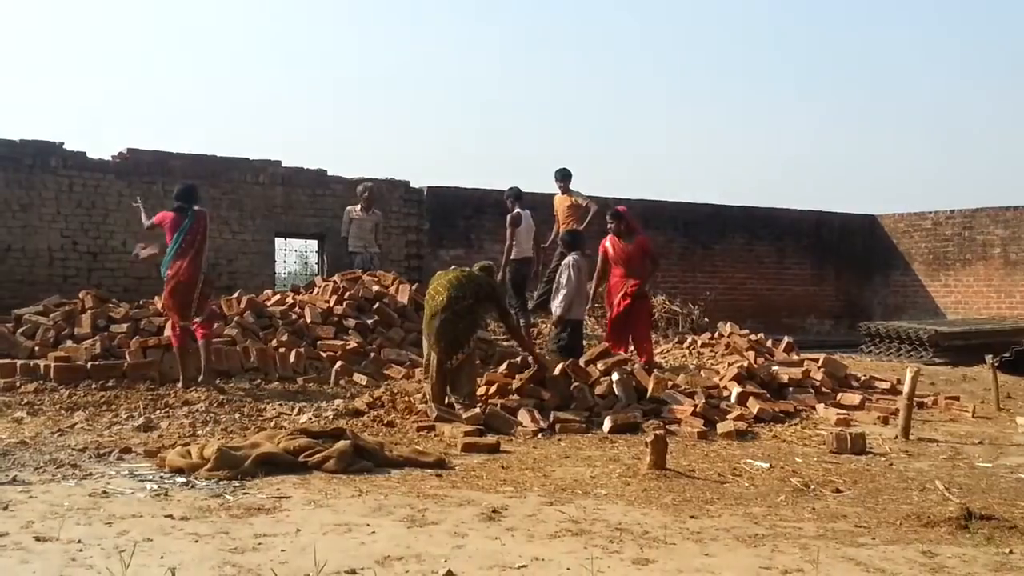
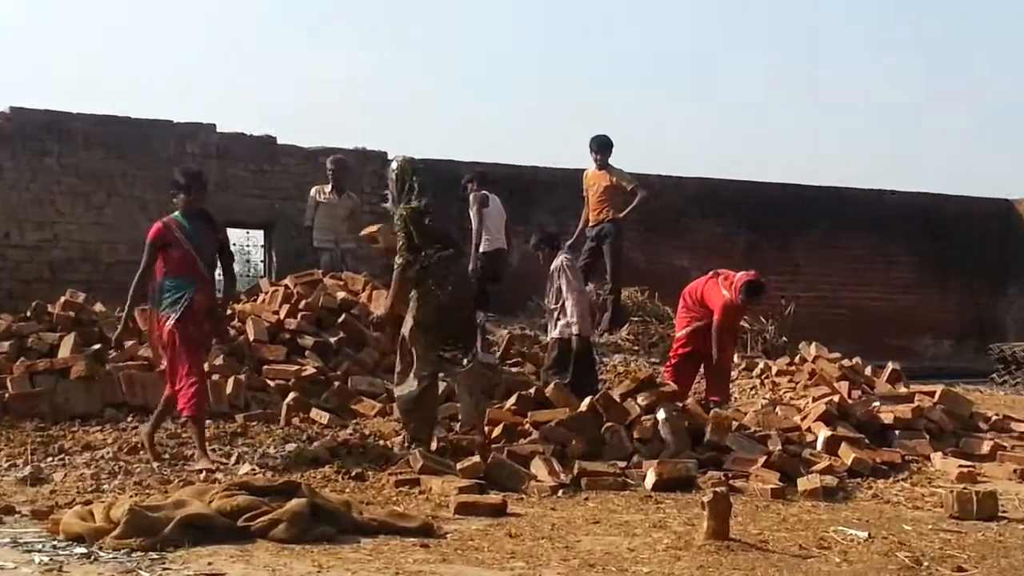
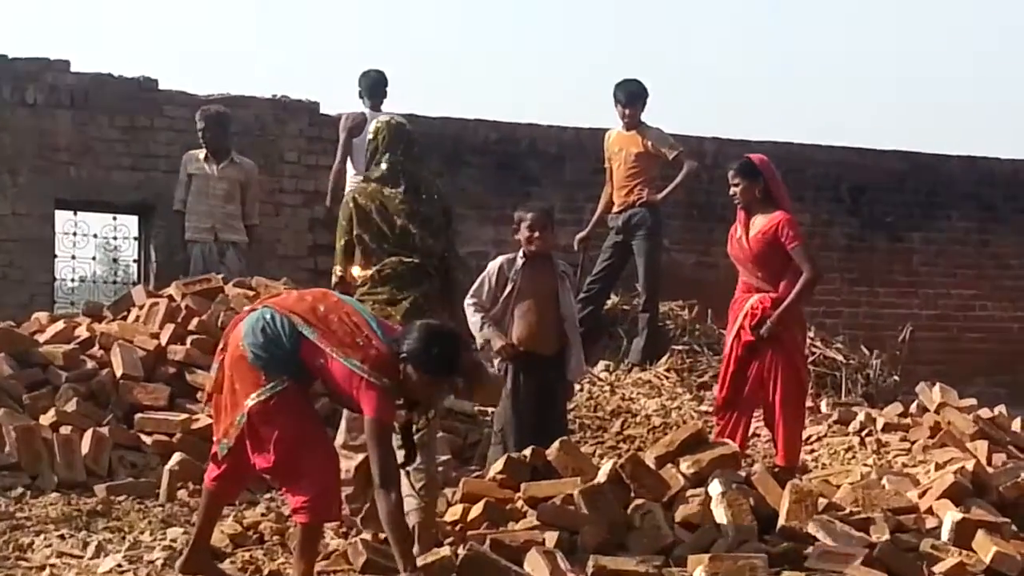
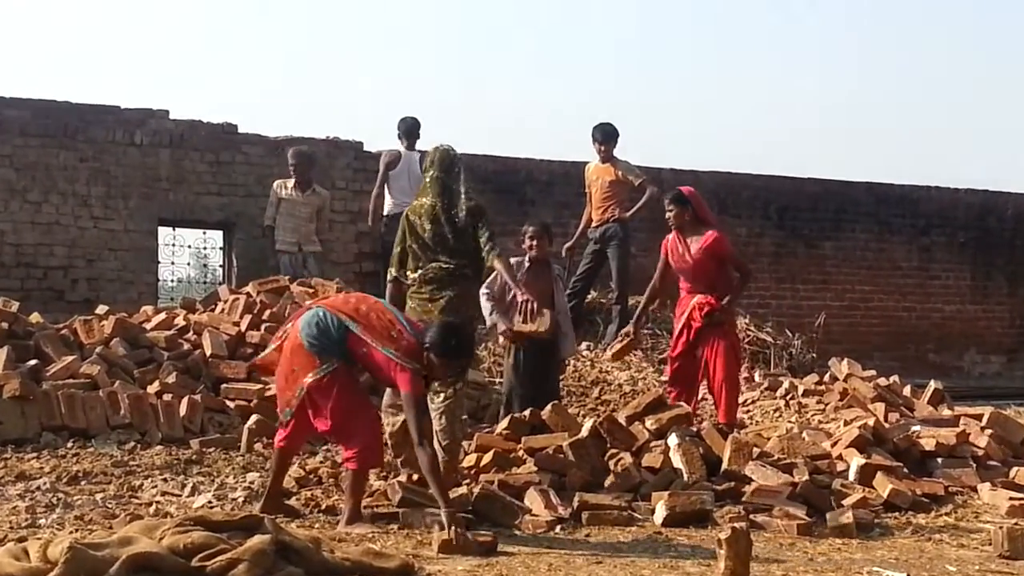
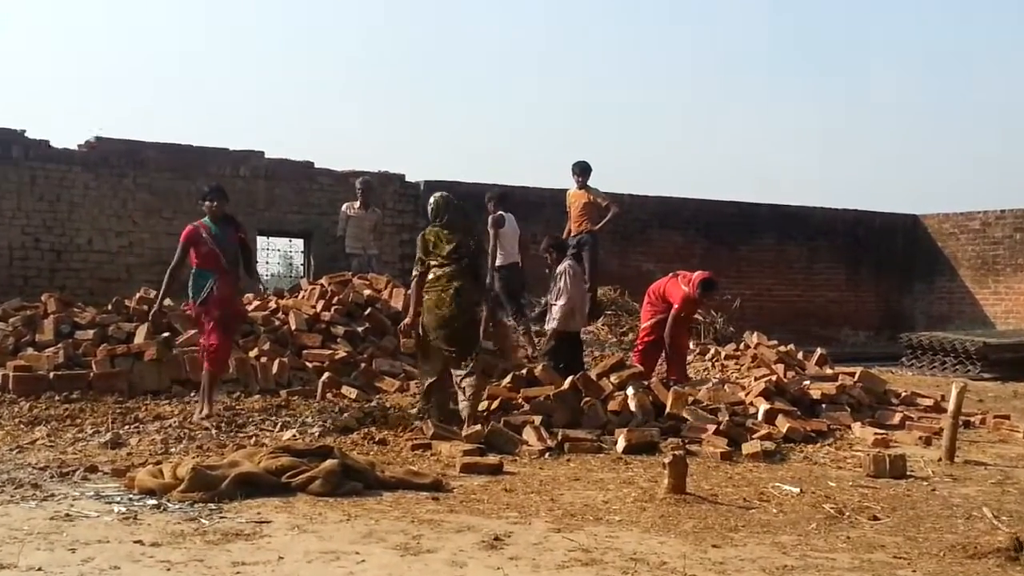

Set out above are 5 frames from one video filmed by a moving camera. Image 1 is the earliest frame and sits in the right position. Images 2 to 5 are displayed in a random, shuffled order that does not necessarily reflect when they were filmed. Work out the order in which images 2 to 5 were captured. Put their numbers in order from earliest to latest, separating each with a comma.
5, 2, 4, 3
